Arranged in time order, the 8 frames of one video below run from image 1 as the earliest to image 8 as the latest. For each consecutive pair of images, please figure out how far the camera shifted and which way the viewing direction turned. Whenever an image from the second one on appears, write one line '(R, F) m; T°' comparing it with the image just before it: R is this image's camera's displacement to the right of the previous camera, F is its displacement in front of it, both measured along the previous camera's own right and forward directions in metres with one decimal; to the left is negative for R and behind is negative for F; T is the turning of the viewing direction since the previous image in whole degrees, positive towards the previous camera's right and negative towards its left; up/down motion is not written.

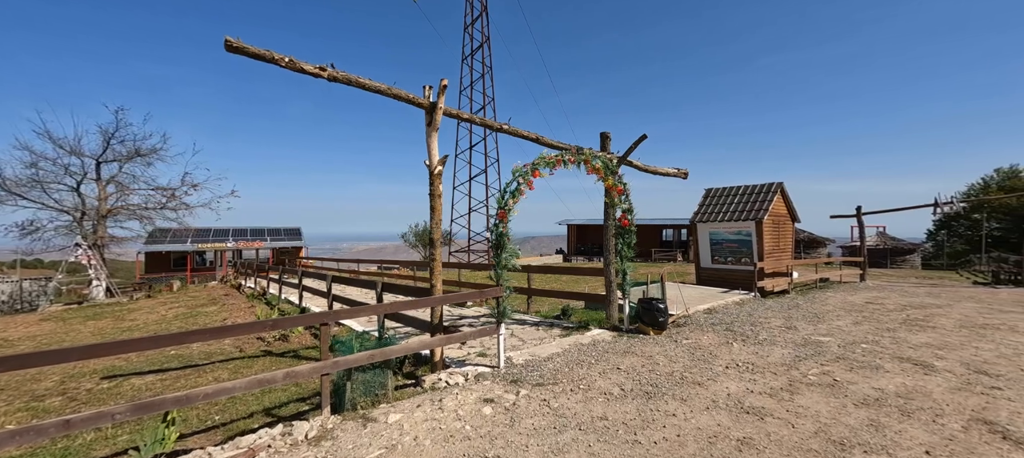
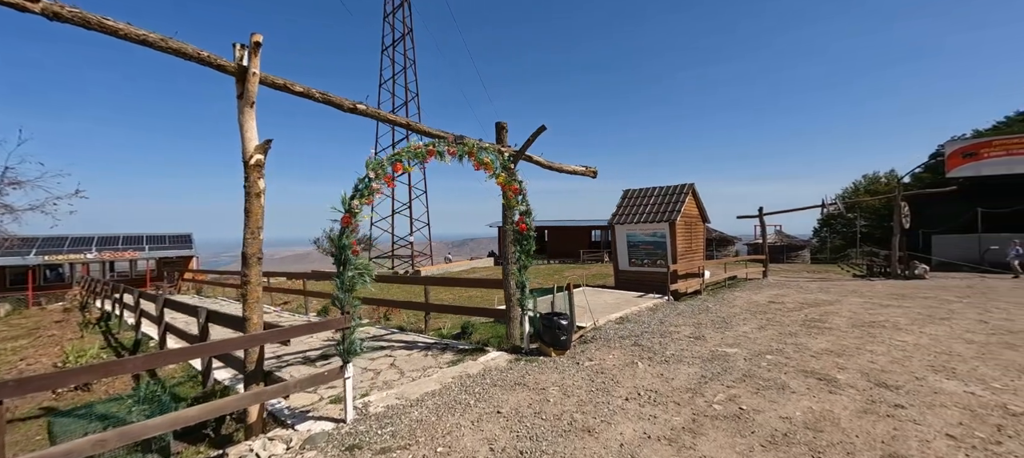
(+0.9, +1.1) m; +9°
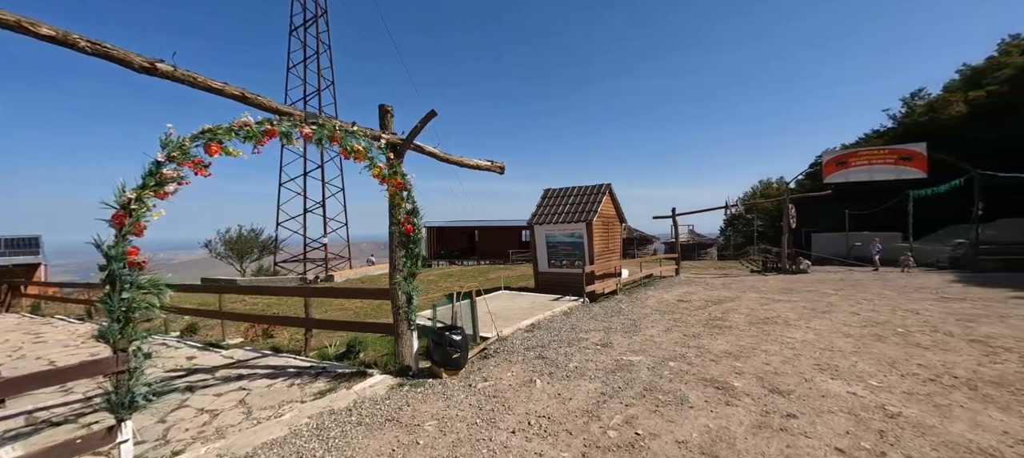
(+0.7, +0.7) m; +10°
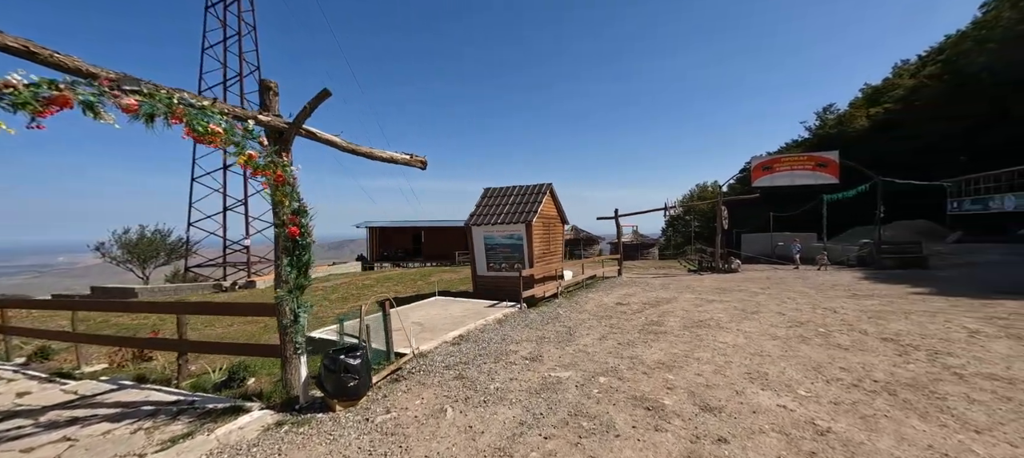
(+0.5, +0.6) m; +7°
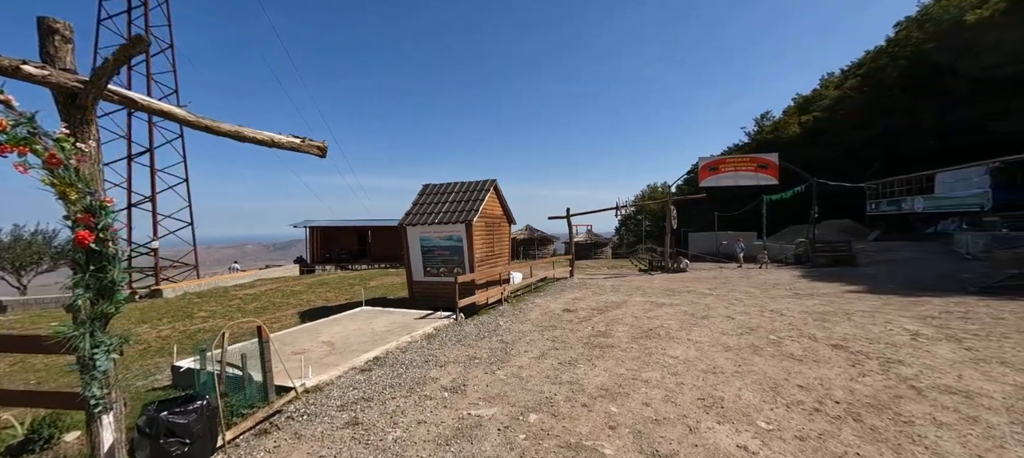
(+0.5, +0.9) m; +6°
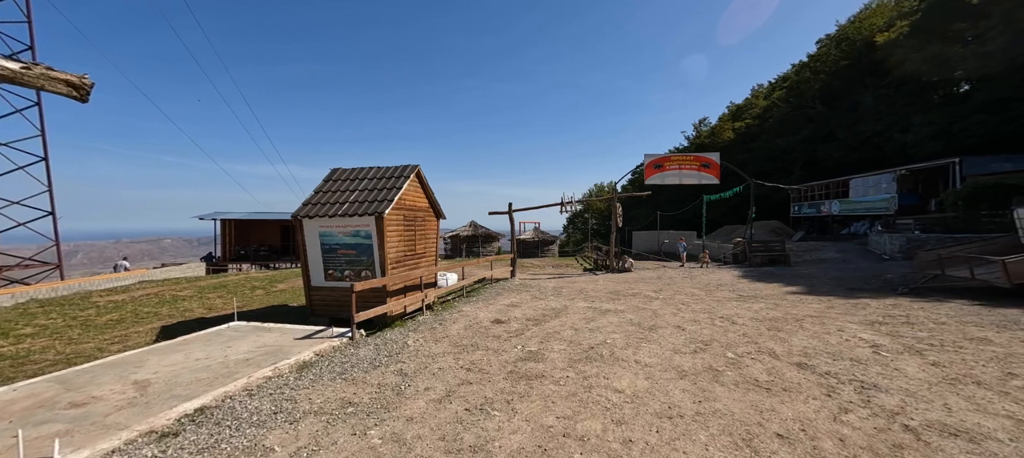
(+0.6, +1.5) m; +7°
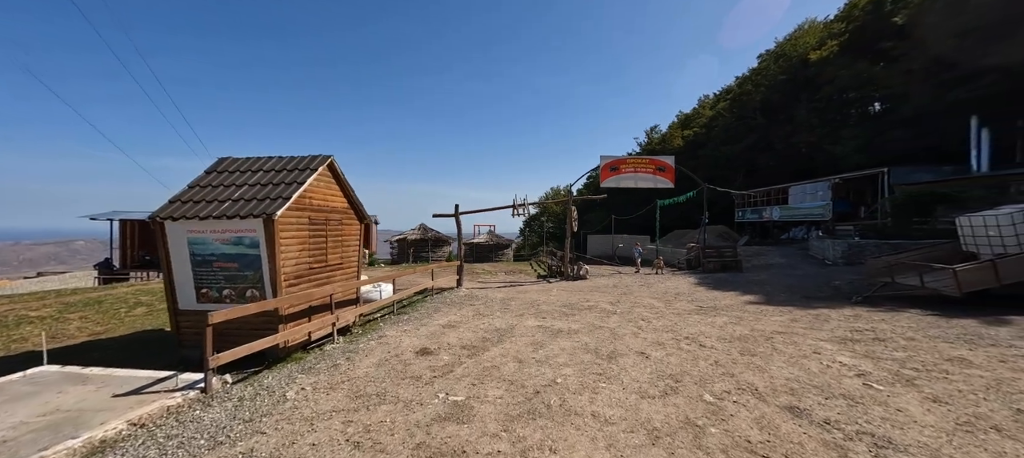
(+0.4, +1.4) m; +6°
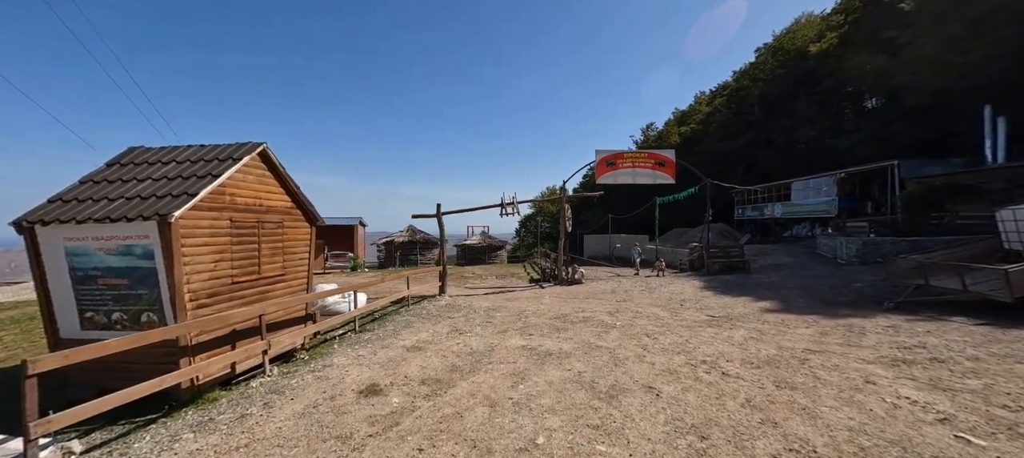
(+0.3, +1.3) m; 0°
